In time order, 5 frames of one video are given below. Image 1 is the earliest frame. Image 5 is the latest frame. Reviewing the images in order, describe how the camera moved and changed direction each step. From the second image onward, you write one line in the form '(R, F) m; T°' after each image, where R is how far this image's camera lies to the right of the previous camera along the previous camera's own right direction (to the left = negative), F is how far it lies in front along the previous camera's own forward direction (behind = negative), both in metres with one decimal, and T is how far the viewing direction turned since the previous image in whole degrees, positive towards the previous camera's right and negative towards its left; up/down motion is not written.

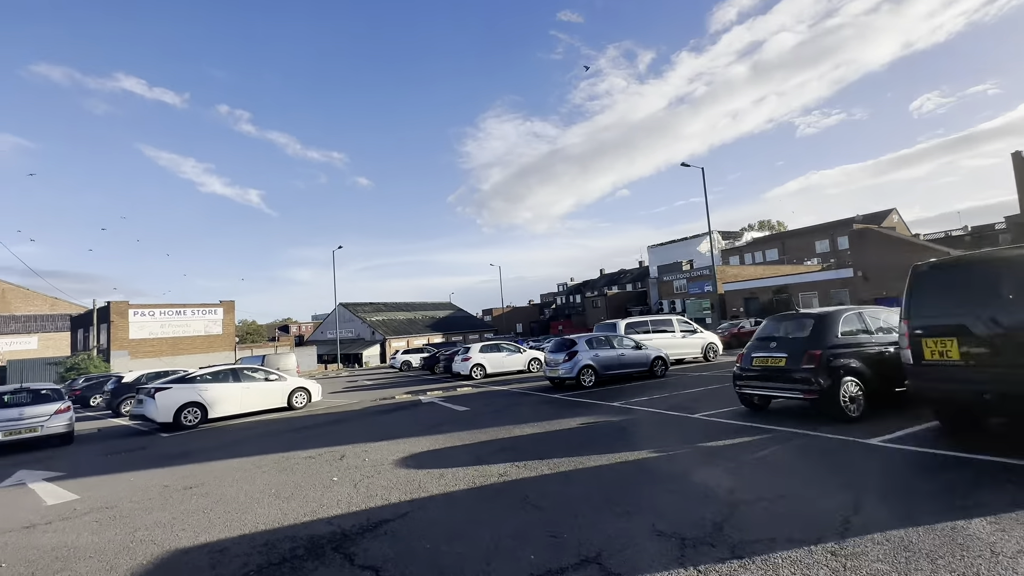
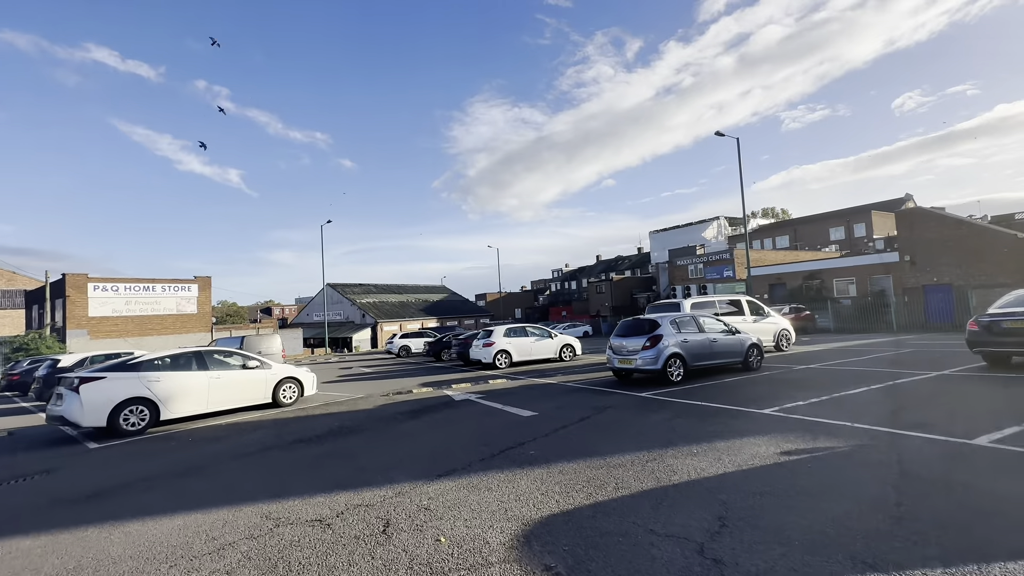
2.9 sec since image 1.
(-1.9, +3.7) m; +2°
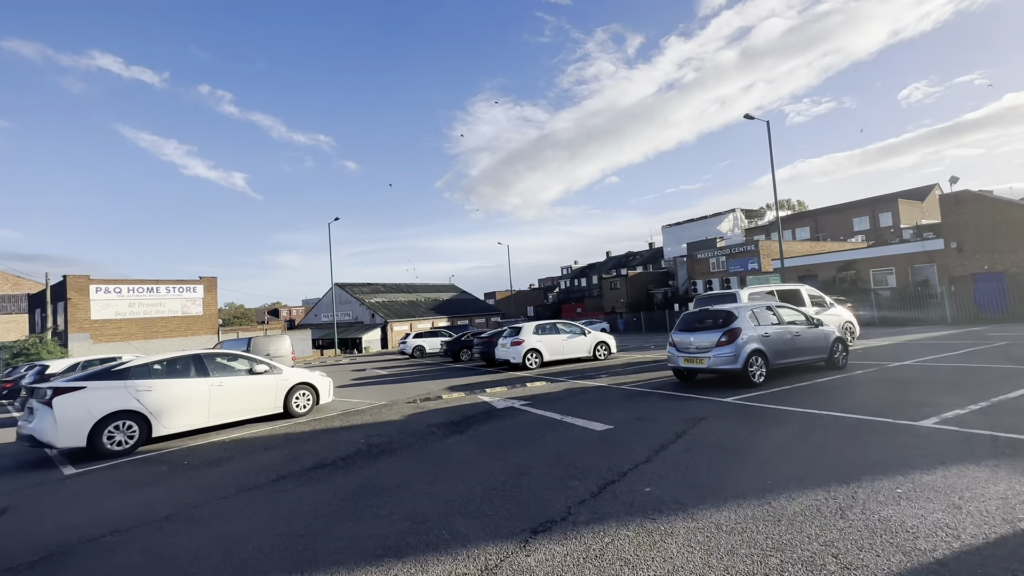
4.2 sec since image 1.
(-0.9, +1.6) m; -1°
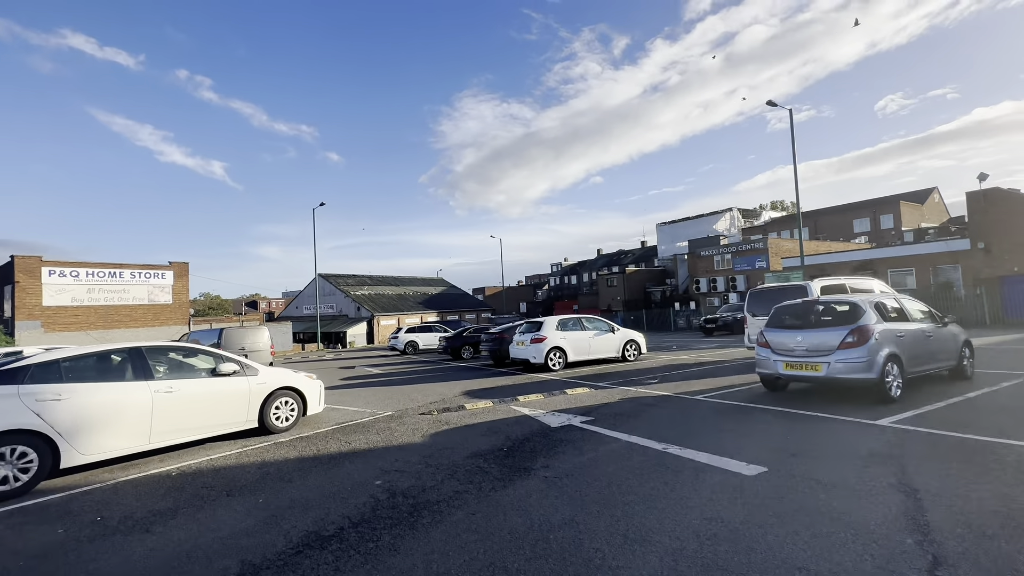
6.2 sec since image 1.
(-1.2, +2.4) m; +2°
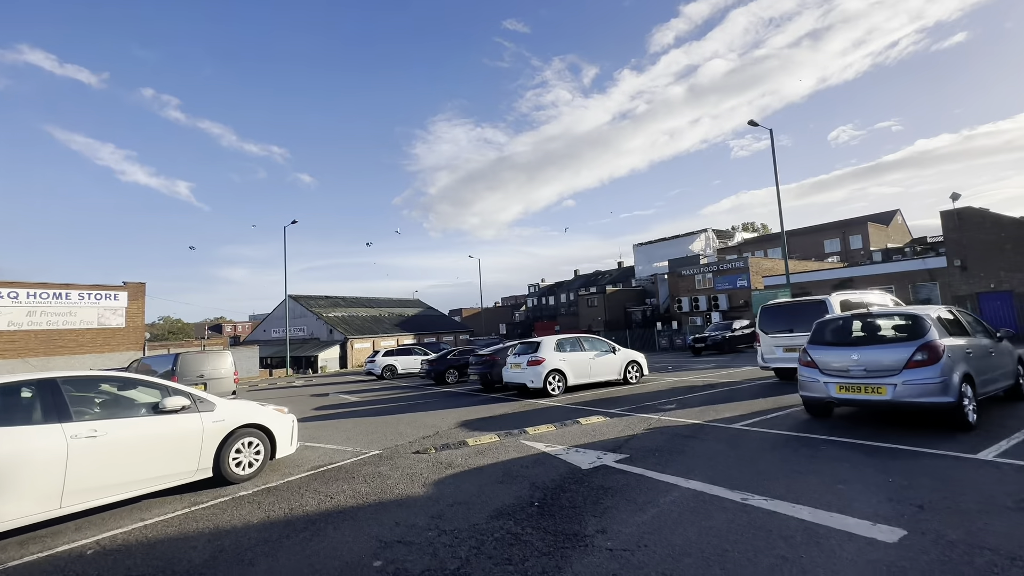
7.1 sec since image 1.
(-0.6, +1.2) m; +3°
